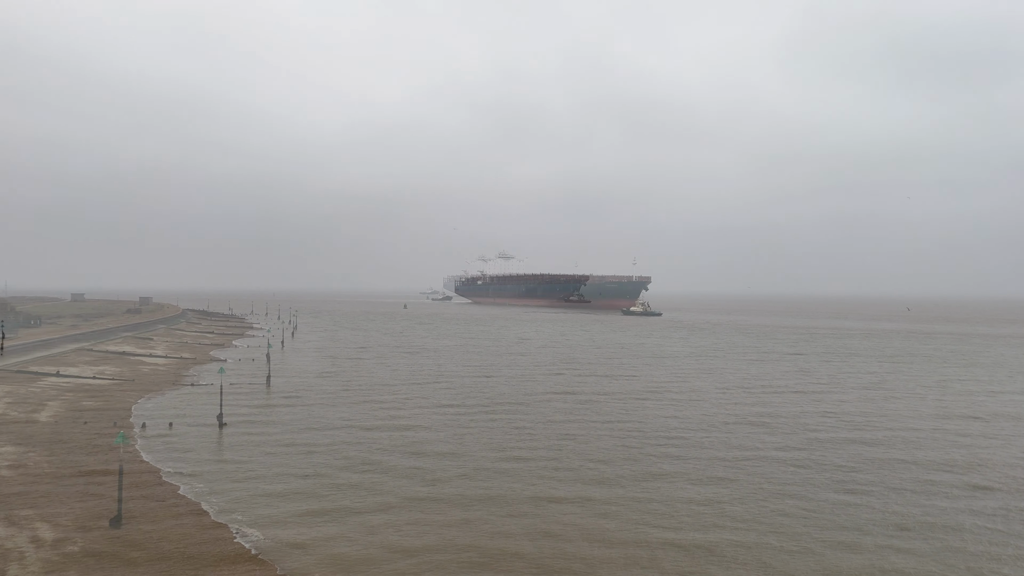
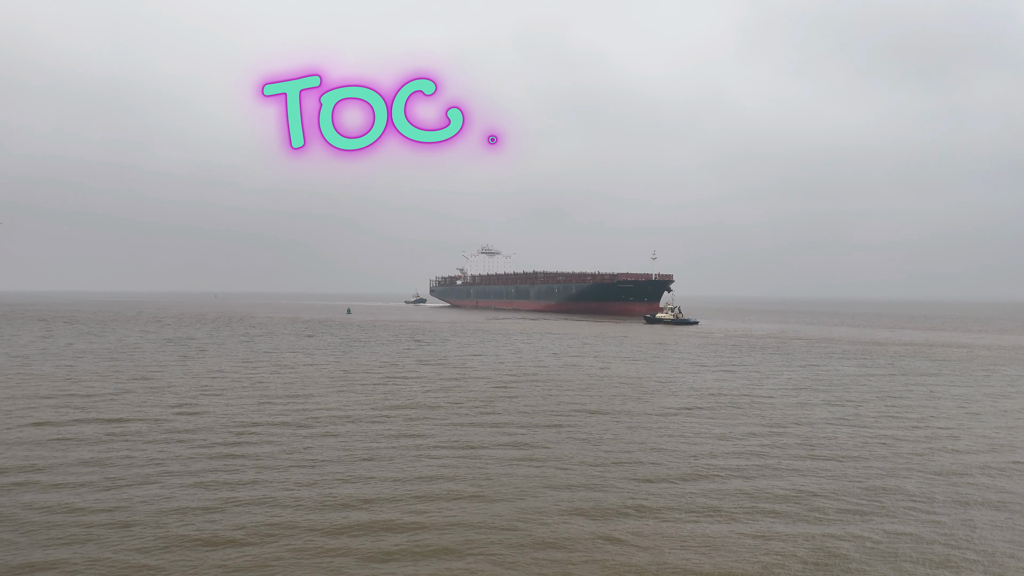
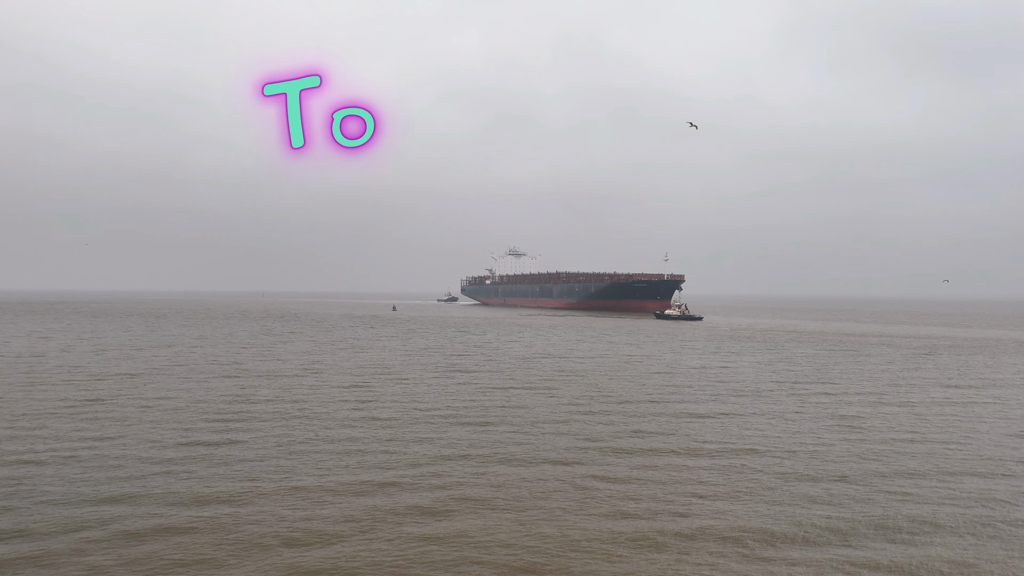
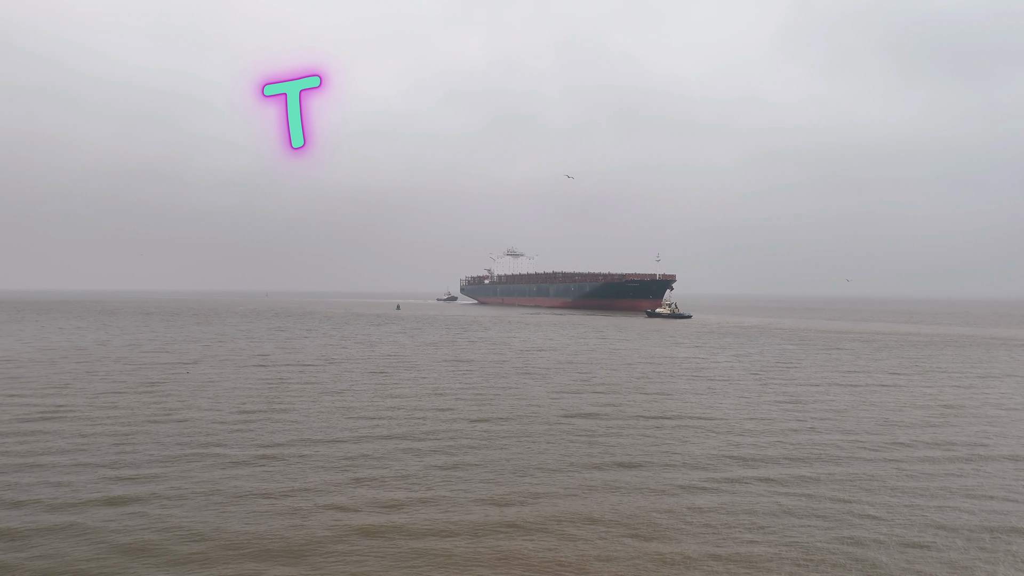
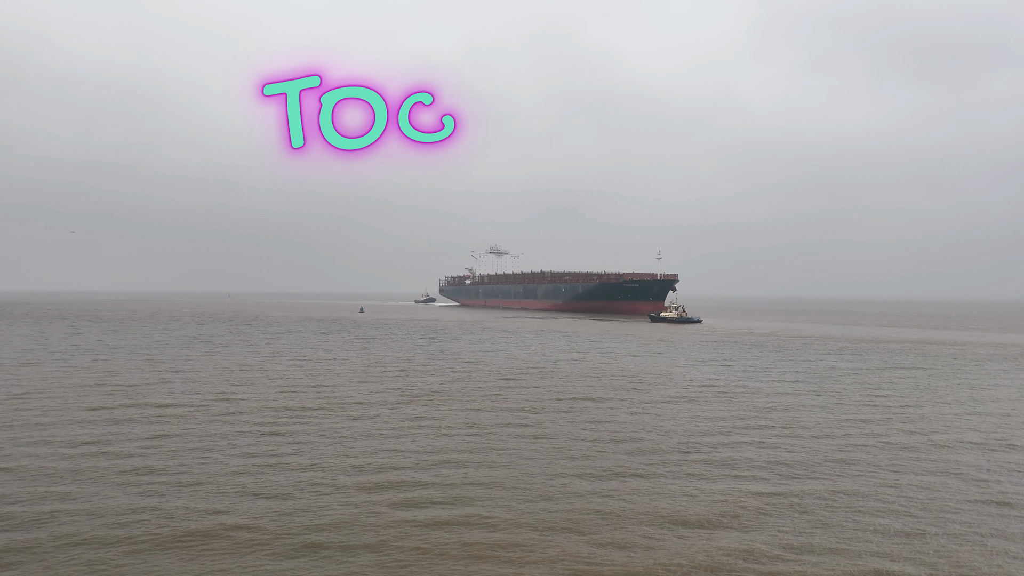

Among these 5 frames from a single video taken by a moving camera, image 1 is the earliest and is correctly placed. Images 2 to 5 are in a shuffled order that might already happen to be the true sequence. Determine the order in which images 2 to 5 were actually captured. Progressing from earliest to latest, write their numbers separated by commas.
4, 3, 5, 2
